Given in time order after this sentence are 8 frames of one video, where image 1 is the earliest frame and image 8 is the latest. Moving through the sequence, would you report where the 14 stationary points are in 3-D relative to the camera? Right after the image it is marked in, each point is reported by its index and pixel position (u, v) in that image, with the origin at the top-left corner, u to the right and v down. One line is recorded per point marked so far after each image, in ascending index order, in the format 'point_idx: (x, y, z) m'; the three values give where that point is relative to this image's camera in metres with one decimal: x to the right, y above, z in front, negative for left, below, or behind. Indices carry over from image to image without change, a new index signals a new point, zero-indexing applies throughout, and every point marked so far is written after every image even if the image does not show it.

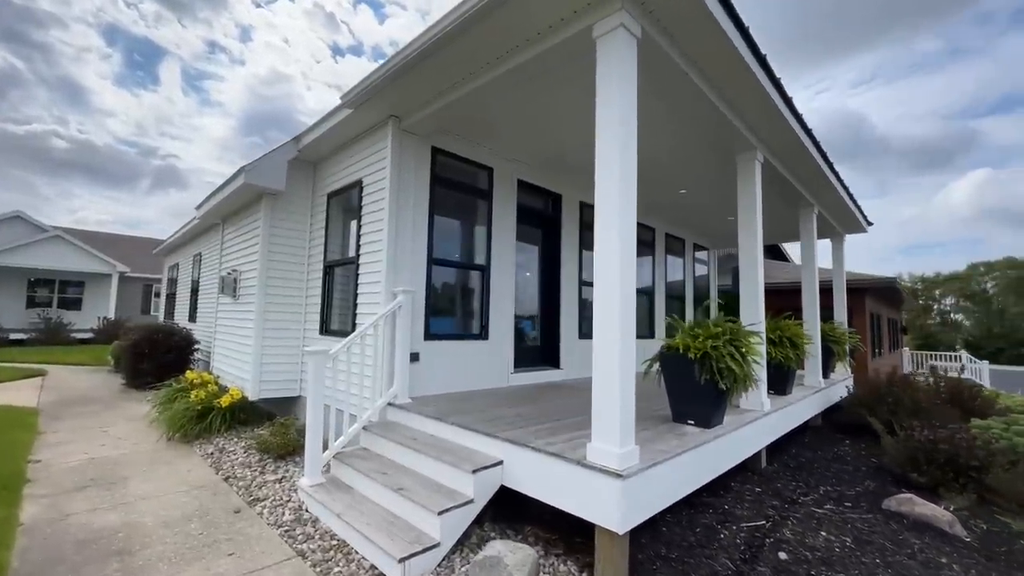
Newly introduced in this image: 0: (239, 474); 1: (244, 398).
0: (-2.4, -1.7, +3.9) m
1: (-3.2, -1.3, +5.2) m
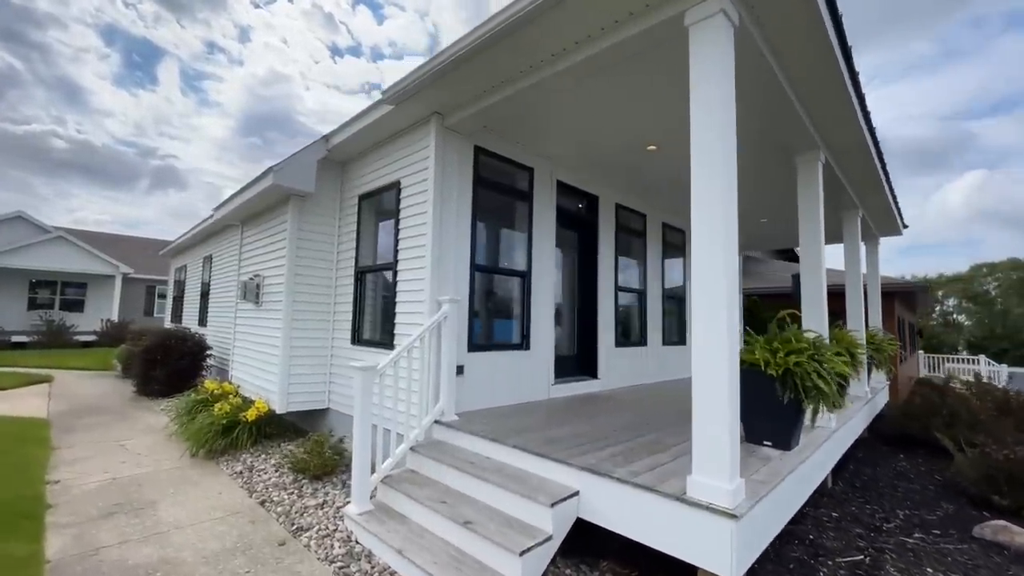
0: (-2.0, -1.7, +3.6) m
1: (-2.7, -1.4, +4.9) m
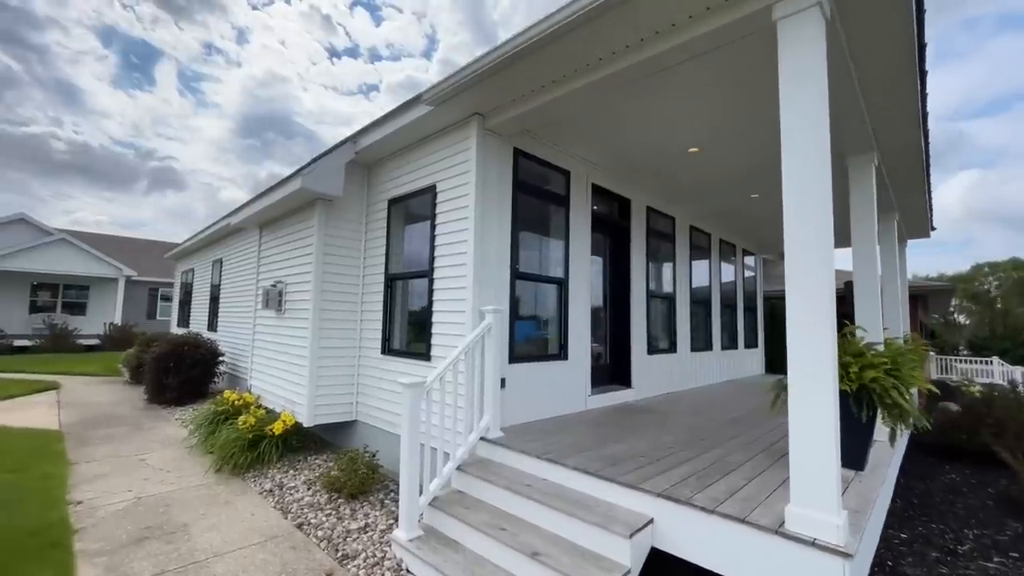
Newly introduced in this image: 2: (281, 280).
0: (-1.6, -1.8, +3.4) m
1: (-2.3, -1.5, +4.7) m
2: (-2.9, +0.1, +5.5) m
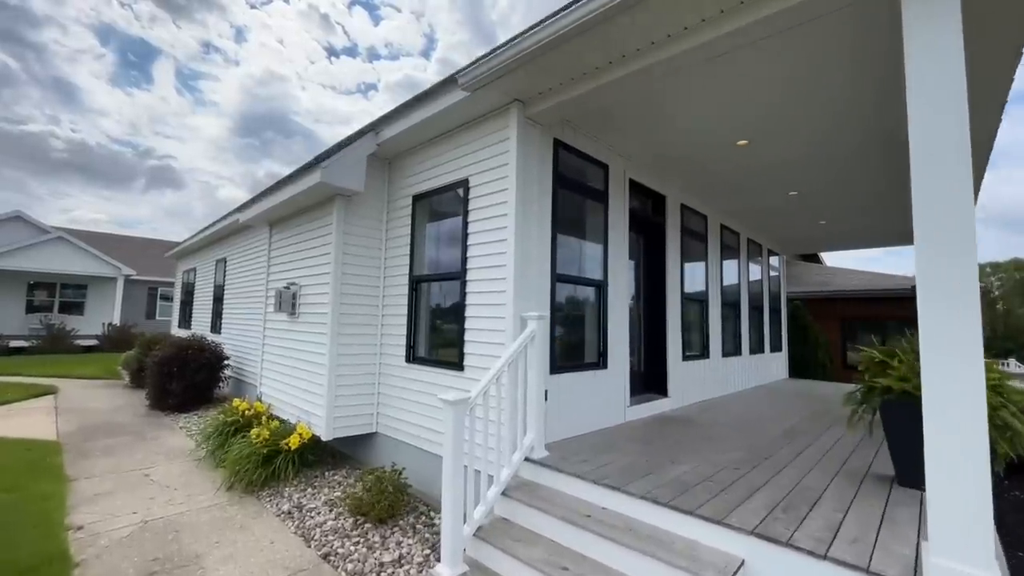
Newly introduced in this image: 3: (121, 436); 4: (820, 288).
0: (-1.2, -1.9, +3.1) m
1: (-2.0, -1.5, +4.4) m
2: (-2.6, +0.1, +5.1) m
3: (-5.3, -2.0, +5.8) m
4: (+7.9, 0.0, +11.2) m
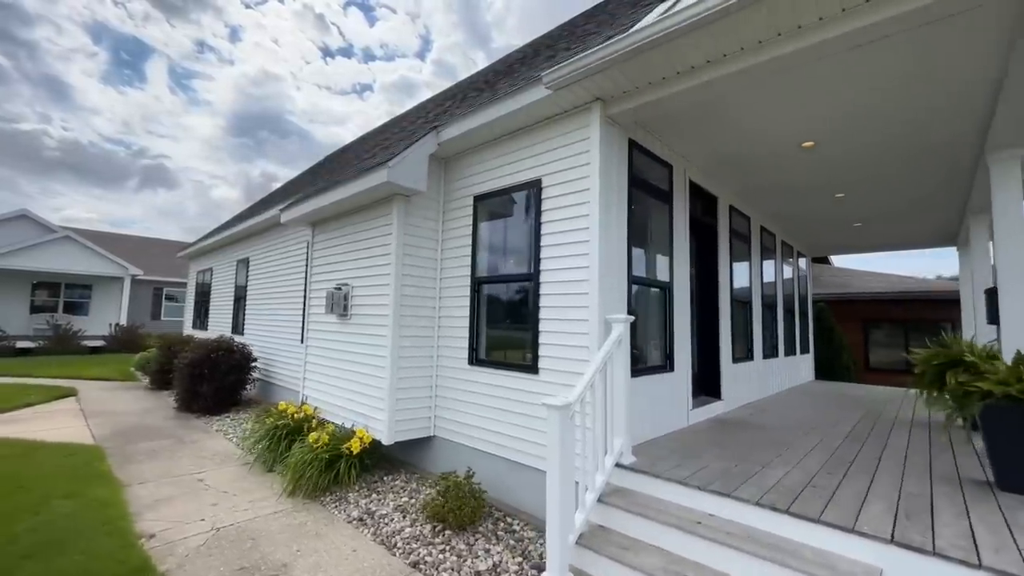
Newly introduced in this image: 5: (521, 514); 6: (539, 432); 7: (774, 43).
0: (-0.6, -1.9, +3.0) m
1: (-1.4, -1.5, +4.3) m
2: (-2.0, +0.1, +5.0) m
3: (-4.7, -2.0, +5.7) m
4: (+8.5, 0.0, +11.2) m
5: (+0.1, -1.9, +3.6) m
6: (+0.2, -1.2, +3.6) m
7: (+1.6, +1.5, +2.7) m
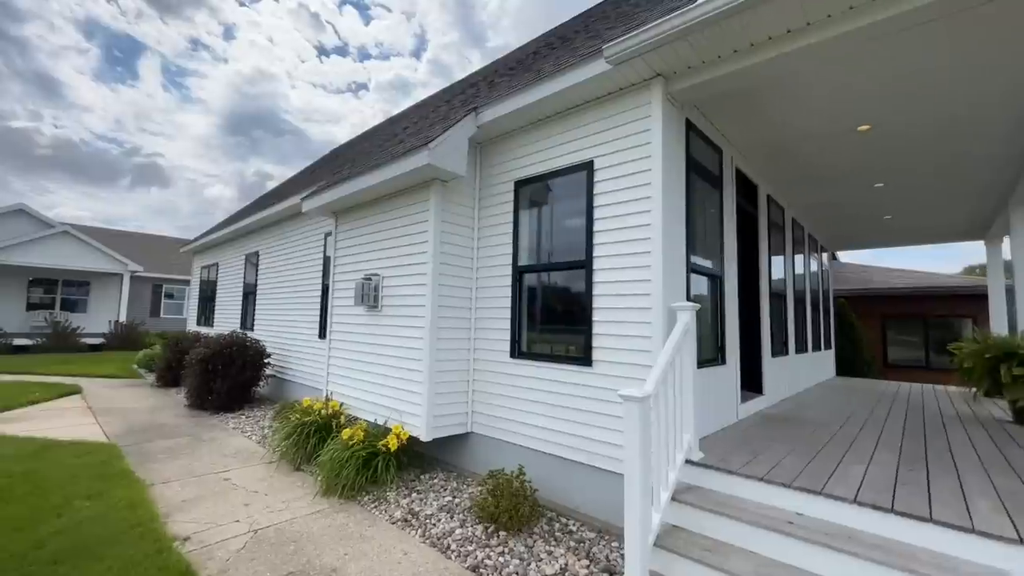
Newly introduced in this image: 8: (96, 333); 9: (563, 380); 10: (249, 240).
0: (-0.2, -1.8, +2.8) m
1: (-1.0, -1.4, +4.1) m
2: (-1.6, +0.2, +4.8) m
3: (-4.3, -1.9, +5.5) m
4: (+8.8, +0.1, +11.1) m
5: (+0.5, -1.8, +3.4) m
6: (+0.6, -1.1, +3.4) m
7: (+2.1, +1.6, +2.6) m
8: (-16.7, -1.8, +17.4) m
9: (+0.4, -0.8, +3.6) m
10: (-6.0, +1.1, +9.9) m
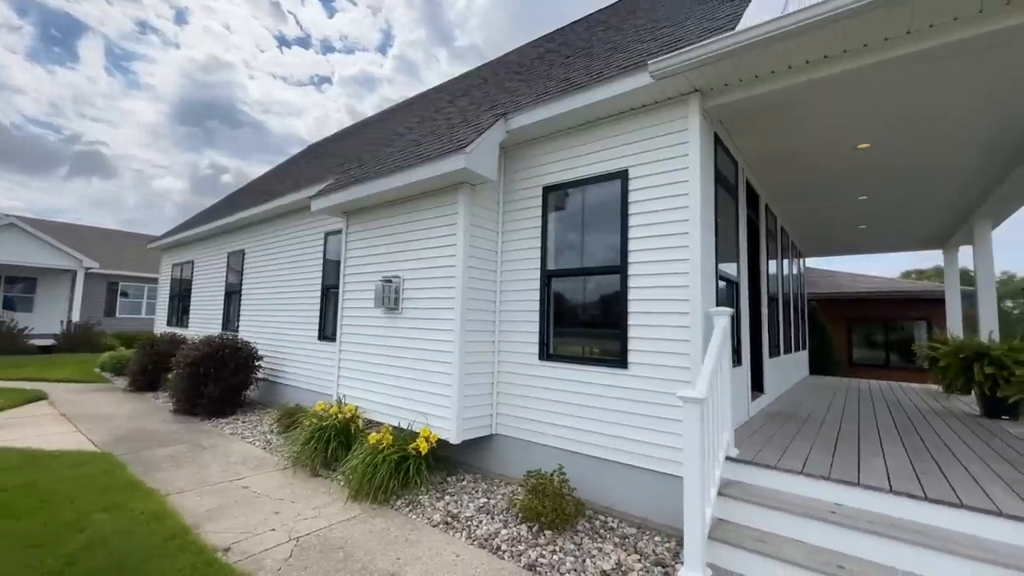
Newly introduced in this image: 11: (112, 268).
0: (+0.2, -1.8, +2.9) m
1: (-0.7, -1.4, +4.1) m
2: (-1.3, +0.1, +4.8) m
3: (-4.1, -1.9, +5.2) m
4: (+8.5, 0.0, +11.8) m
5: (+0.8, -1.8, +3.5) m
6: (+0.9, -1.1, +3.5) m
7: (+2.4, +1.6, +2.8) m
8: (-17.4, -1.7, +16.1) m
9: (+0.7, -0.8, +3.7) m
10: (-6.2, +1.1, +9.5) m
11: (-16.7, +0.8, +18.1) m
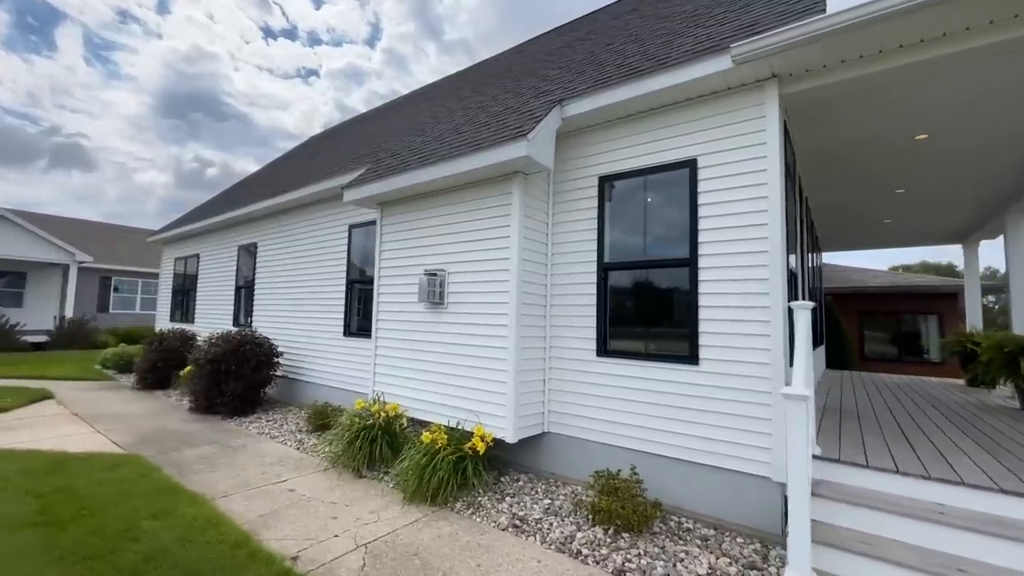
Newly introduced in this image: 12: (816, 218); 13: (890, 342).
0: (+0.7, -1.7, +2.7) m
1: (-0.2, -1.4, +4.0) m
2: (-0.8, +0.2, +4.6) m
3: (-3.6, -1.8, +5.0) m
4: (+8.9, +0.1, +11.9) m
5: (+1.3, -1.8, +3.4) m
6: (+1.5, -1.1, +3.4) m
7: (+3.0, +1.6, +2.7) m
8: (-17.1, -1.5, +15.6) m
9: (+1.3, -0.7, +3.6) m
10: (-5.8, +1.2, +9.2) m
11: (-16.5, +1.0, +17.6) m
12: (+5.2, +1.2, +7.5) m
13: (+9.8, -1.5, +11.2) m
